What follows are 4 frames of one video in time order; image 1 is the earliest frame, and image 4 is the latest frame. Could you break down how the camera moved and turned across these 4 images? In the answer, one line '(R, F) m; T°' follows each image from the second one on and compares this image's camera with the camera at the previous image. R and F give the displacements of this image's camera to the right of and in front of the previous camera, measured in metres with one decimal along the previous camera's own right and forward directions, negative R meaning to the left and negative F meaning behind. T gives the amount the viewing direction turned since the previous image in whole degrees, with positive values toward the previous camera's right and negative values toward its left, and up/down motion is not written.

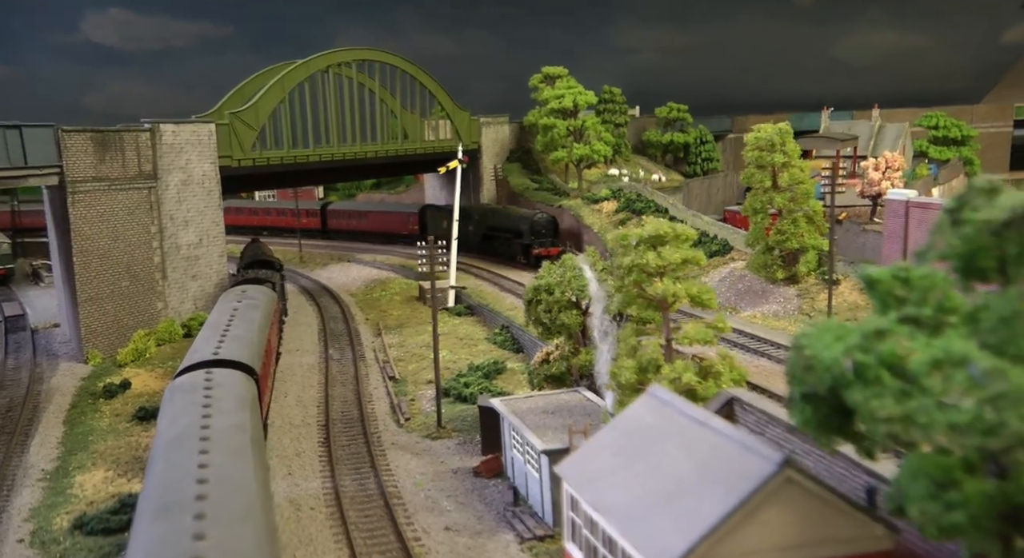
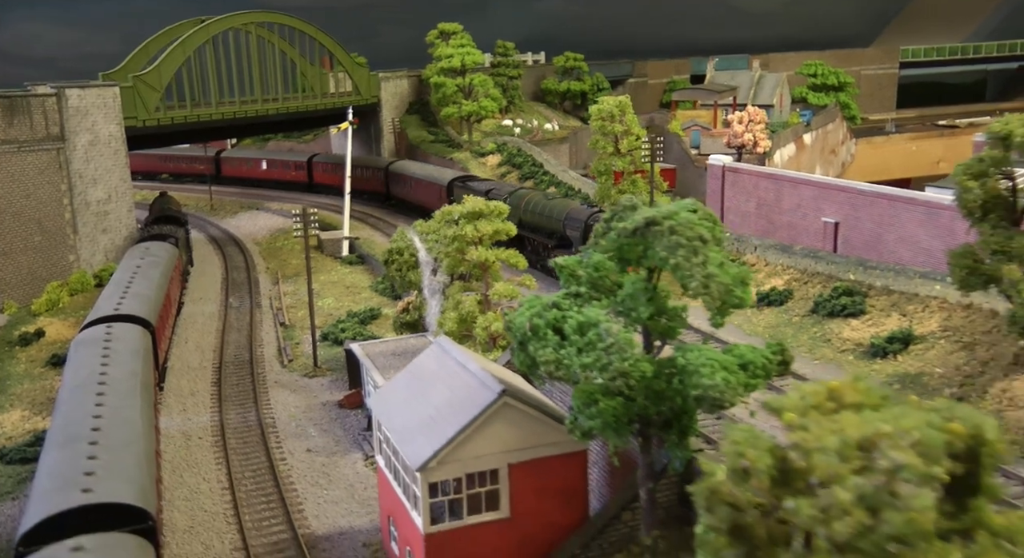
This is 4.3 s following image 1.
(+1.9, -3.6) m; +4°
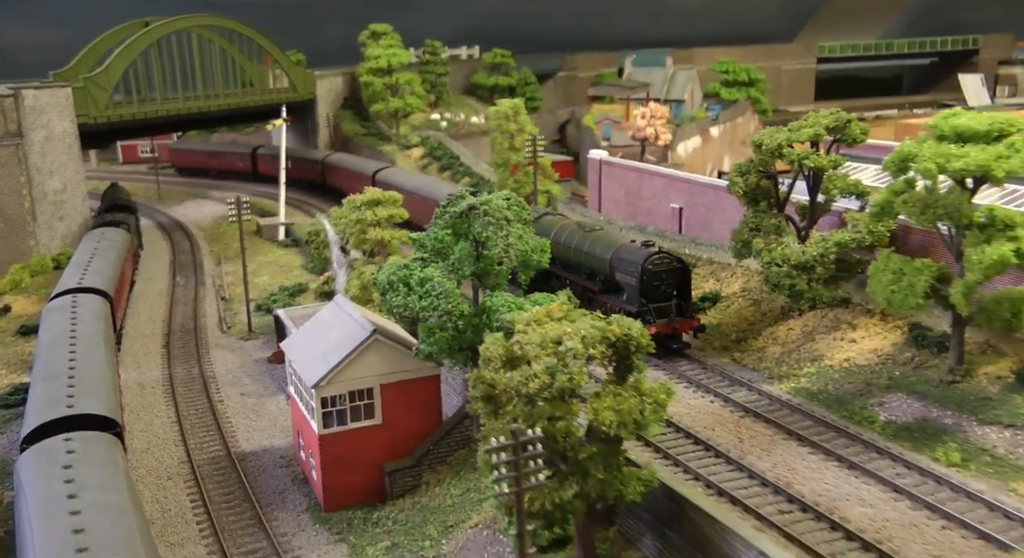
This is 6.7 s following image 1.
(+1.6, -4.8) m; +3°
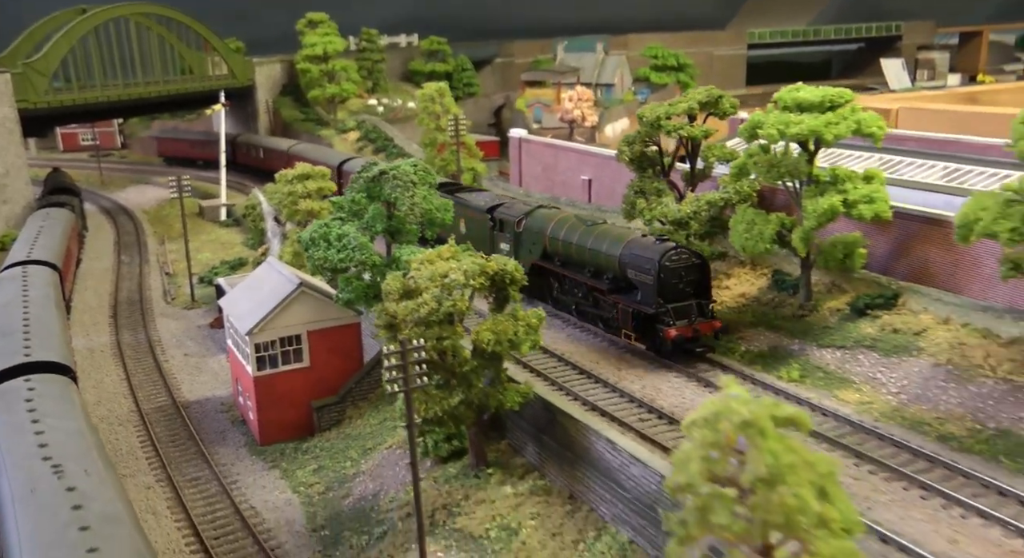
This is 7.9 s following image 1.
(+0.9, -2.5) m; +3°
